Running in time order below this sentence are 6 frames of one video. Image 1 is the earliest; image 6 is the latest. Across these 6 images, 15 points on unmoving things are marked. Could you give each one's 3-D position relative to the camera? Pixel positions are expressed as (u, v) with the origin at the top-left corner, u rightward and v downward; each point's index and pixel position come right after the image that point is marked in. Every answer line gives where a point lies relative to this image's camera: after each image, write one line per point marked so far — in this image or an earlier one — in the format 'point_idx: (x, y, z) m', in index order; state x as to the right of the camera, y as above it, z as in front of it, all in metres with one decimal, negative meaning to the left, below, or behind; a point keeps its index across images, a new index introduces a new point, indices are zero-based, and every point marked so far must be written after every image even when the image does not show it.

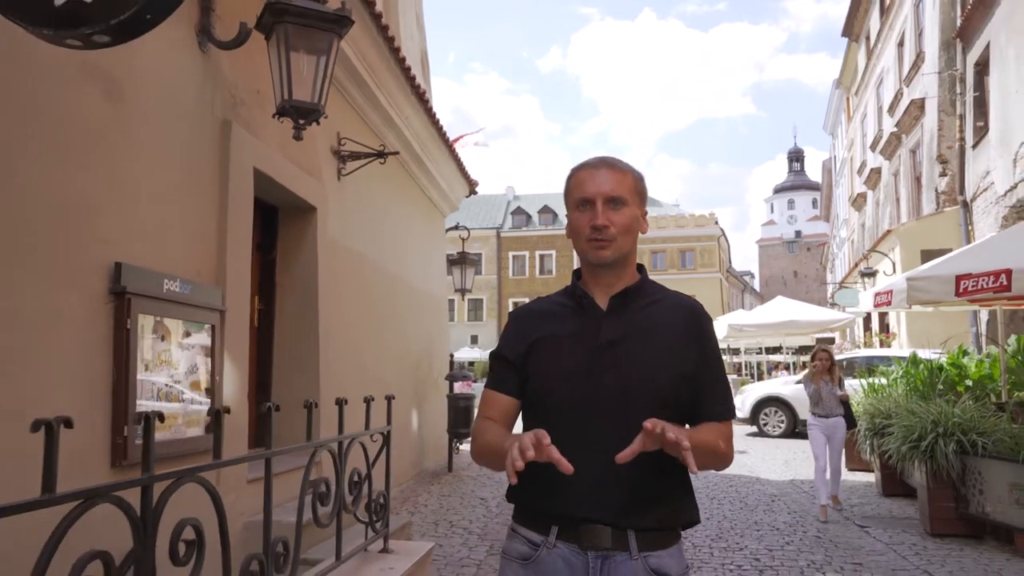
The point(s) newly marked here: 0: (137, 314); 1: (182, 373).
0: (-2.2, -0.1, +3.7) m
1: (-2.2, -0.5, +4.1) m
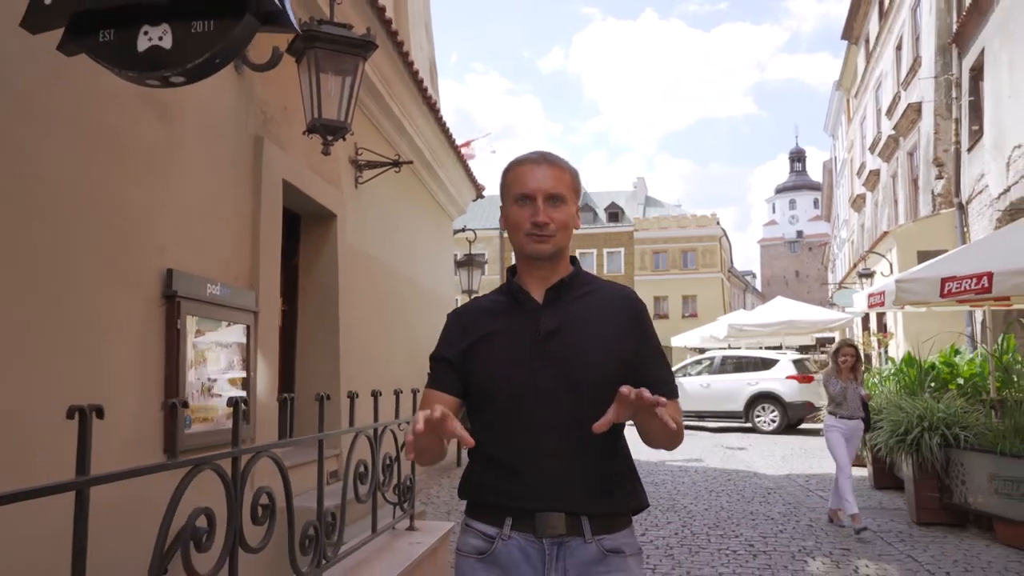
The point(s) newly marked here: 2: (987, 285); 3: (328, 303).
0: (-2.1, -0.2, +4.1) m
1: (-2.1, -0.6, +4.5) m
2: (+5.2, 0.0, +6.9) m
3: (-1.9, -0.2, +6.5) m
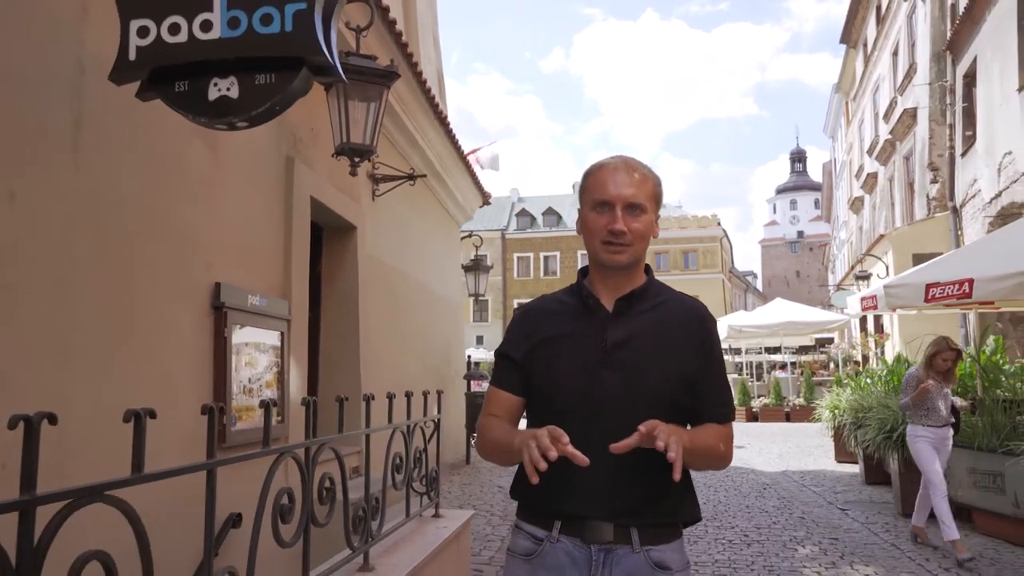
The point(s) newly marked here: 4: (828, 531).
0: (-2.0, -0.3, +4.6) m
1: (-2.0, -0.7, +5.0) m
2: (+5.3, 0.0, +7.3) m
3: (-1.8, -0.2, +6.9) m
4: (+3.4, -2.6, +6.8) m
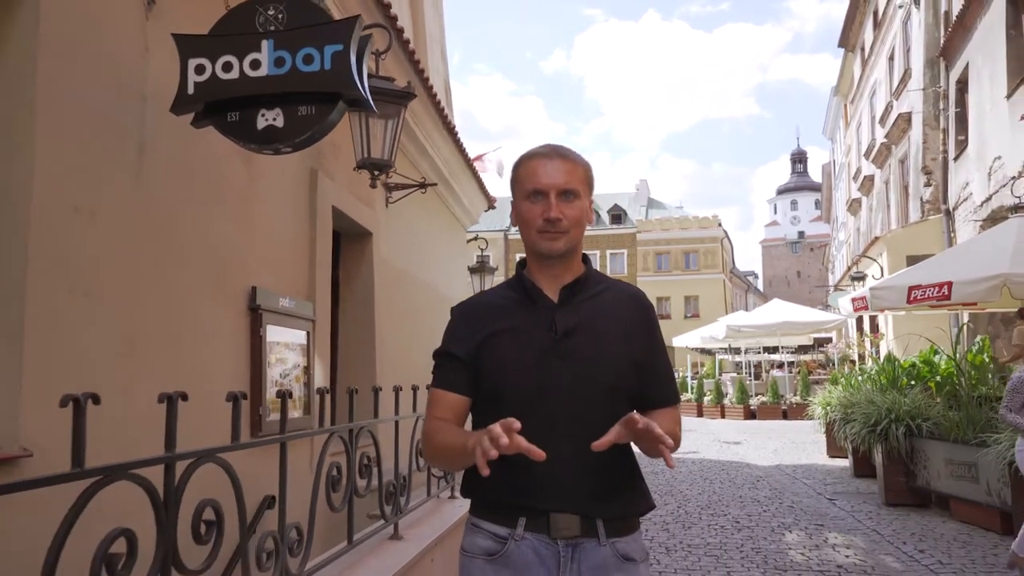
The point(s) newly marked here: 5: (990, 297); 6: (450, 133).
0: (-2.0, -0.3, +5.0) m
1: (-1.9, -0.7, +5.4) m
2: (+5.3, -0.1, +7.7) m
3: (-1.7, -0.3, +7.4) m
4: (+3.5, -2.7, +7.3) m
5: (+5.7, -0.1, +7.5) m
6: (-0.9, +2.2, +8.9) m
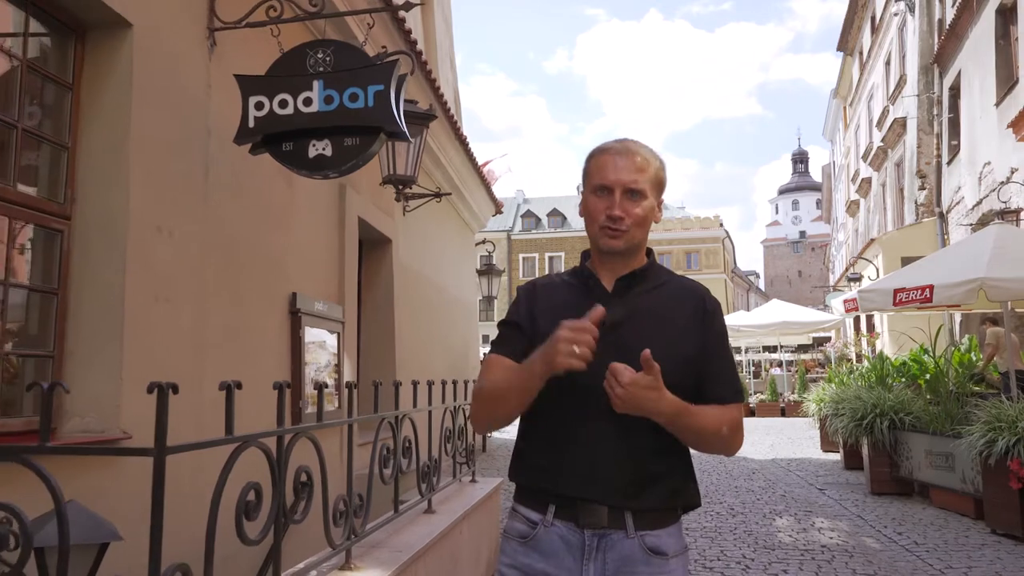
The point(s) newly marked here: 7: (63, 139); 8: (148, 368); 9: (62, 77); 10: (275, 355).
0: (-1.8, -0.3, +5.6) m
1: (-1.8, -0.7, +6.0) m
2: (+5.5, -0.1, +8.3) m
3: (-1.6, -0.3, +7.9) m
4: (+3.6, -2.7, +7.8) m
5: (+5.8, -0.2, +8.0) m
6: (-0.7, +2.2, +9.5) m
7: (-2.5, +0.8, +3.5) m
8: (-2.1, -0.5, +3.6) m
9: (-2.5, +1.2, +3.5) m
10: (-1.9, -0.6, +5.2) m
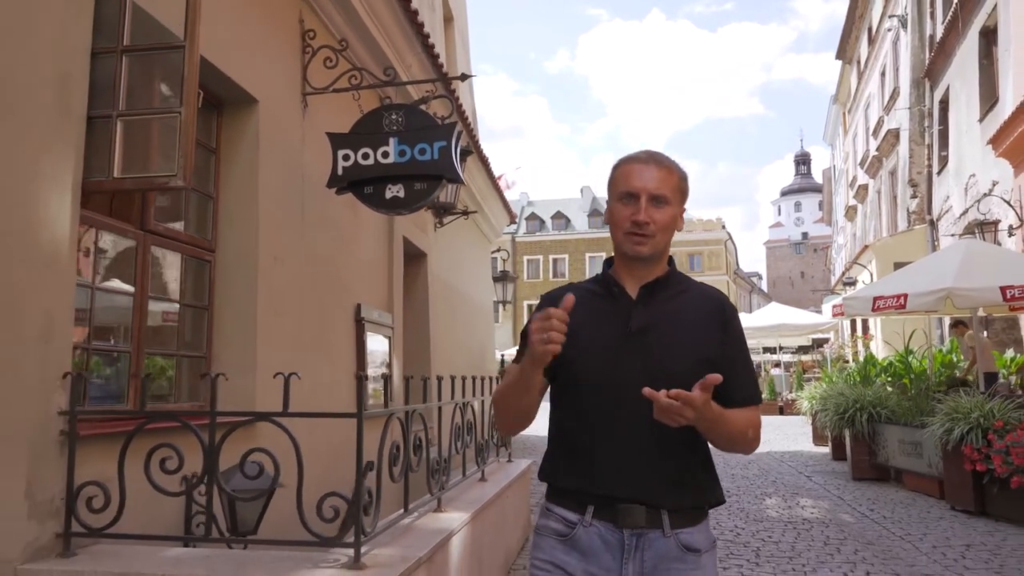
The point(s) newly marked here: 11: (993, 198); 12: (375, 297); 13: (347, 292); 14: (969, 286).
0: (-1.5, -0.5, +6.6) m
1: (-1.5, -0.9, +7.0) m
2: (+5.8, -0.2, +9.3) m
3: (-1.3, -0.4, +9.0) m
4: (+4.0, -2.8, +8.9) m
5: (+6.1, -0.3, +9.1) m
6: (-0.4, +2.0, +10.5) m
7: (-2.2, +0.7, +4.6) m
8: (-1.8, -0.6, +4.7) m
9: (-2.2, +1.1, +4.6) m
10: (-1.6, -0.7, +6.2) m
11: (+11.3, +2.1, +14.8) m
12: (-1.6, -0.1, +7.1) m
13: (-1.6, 0.0, +6.3) m
14: (+6.4, 0.0, +8.8) m
